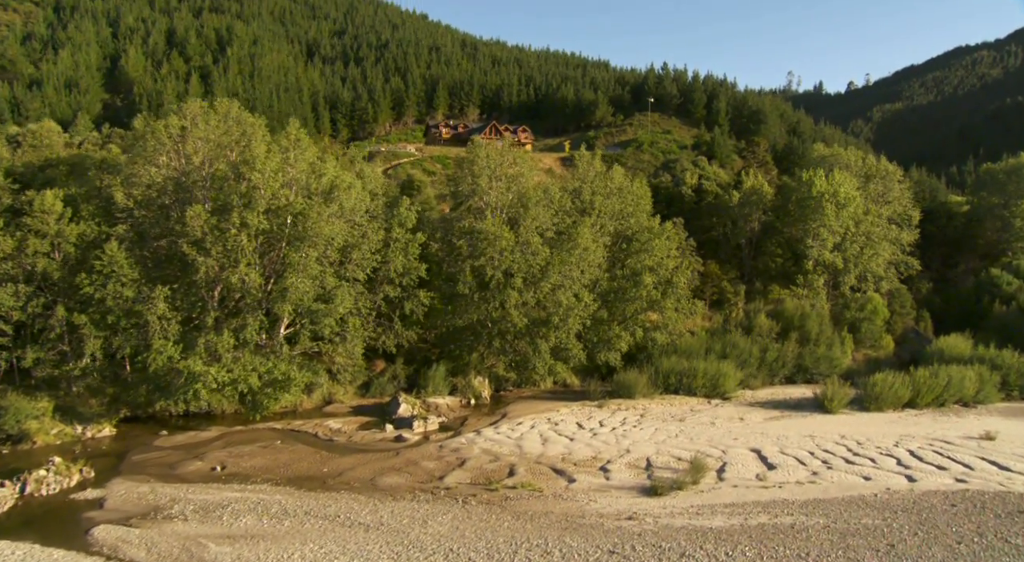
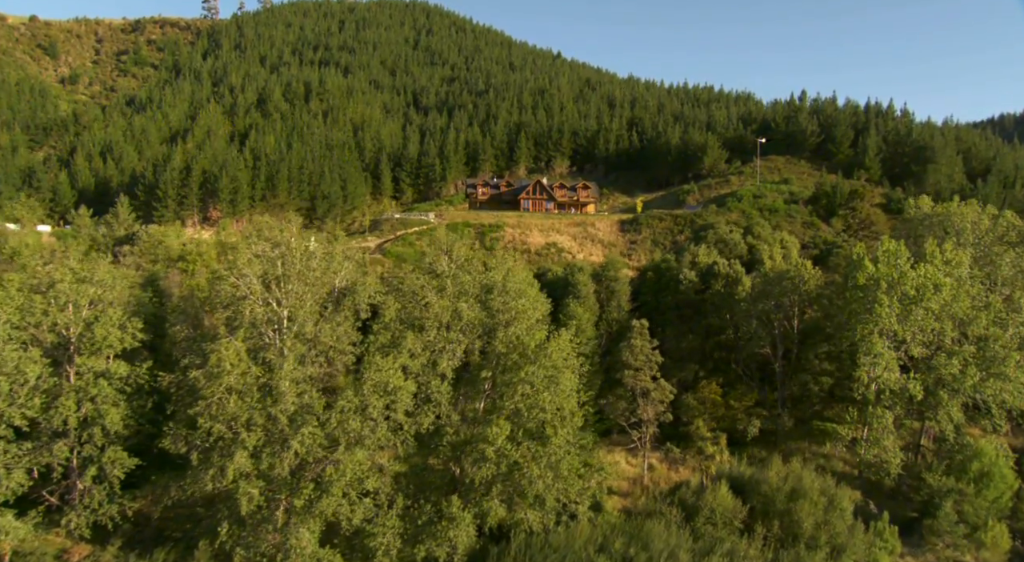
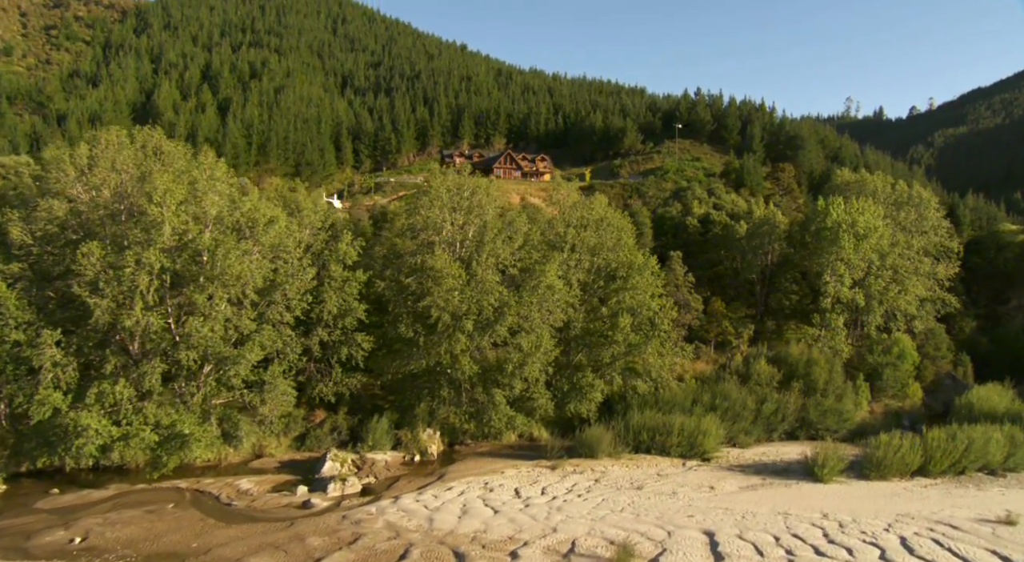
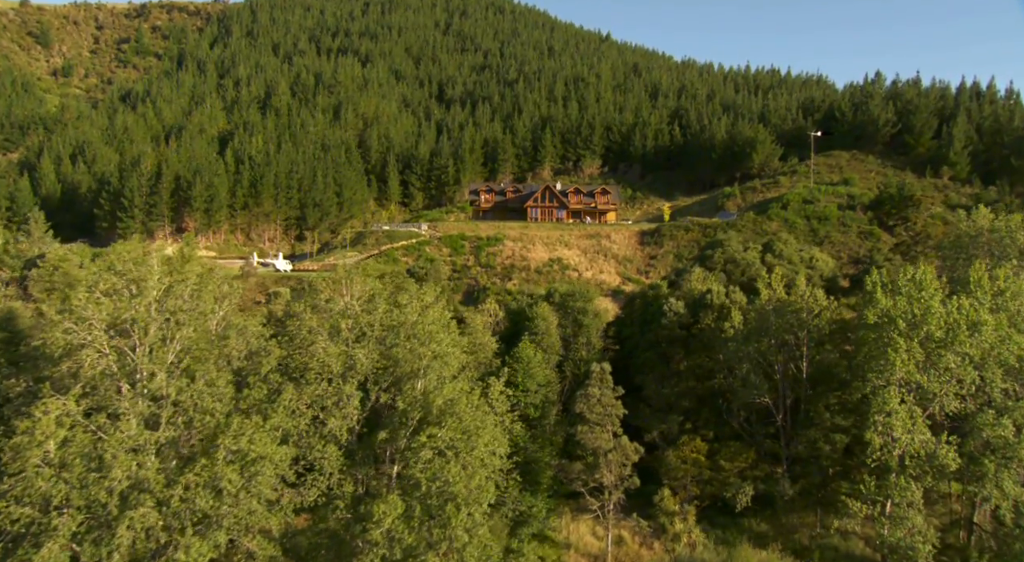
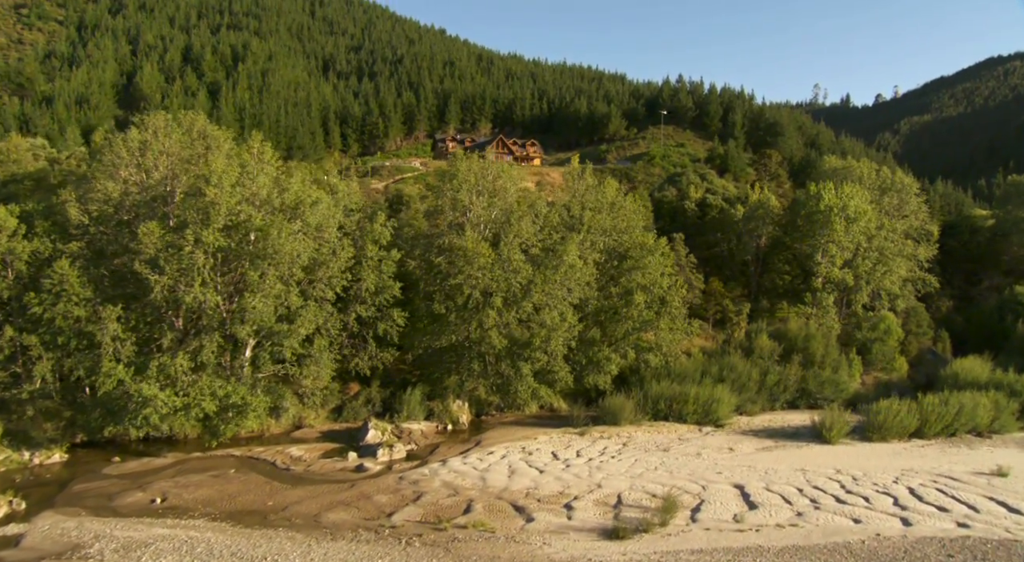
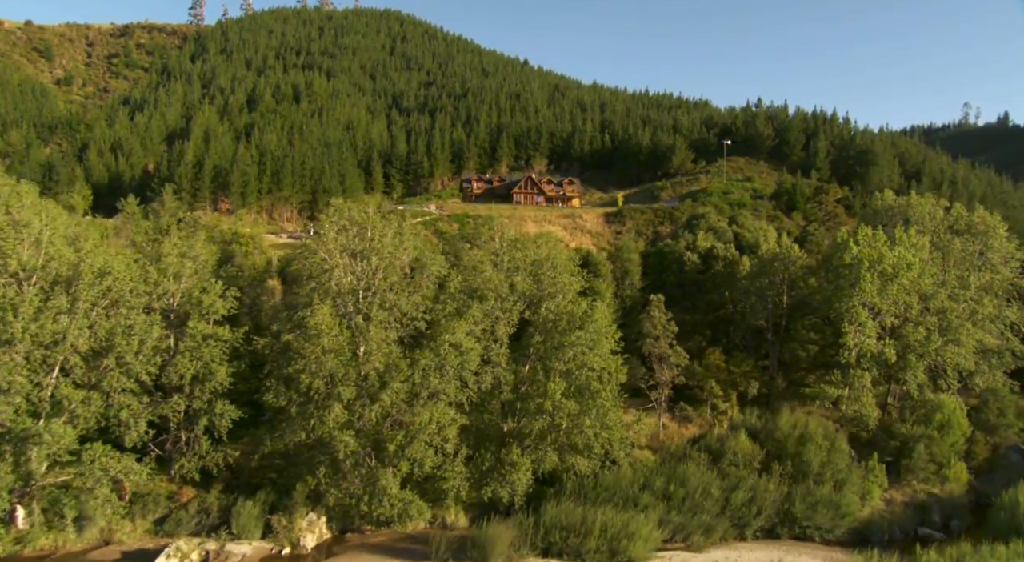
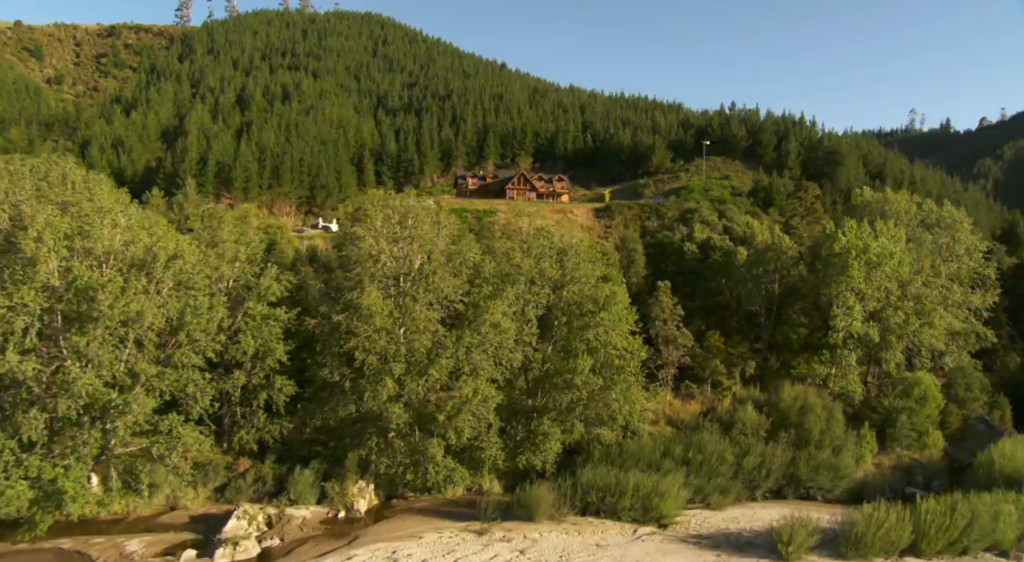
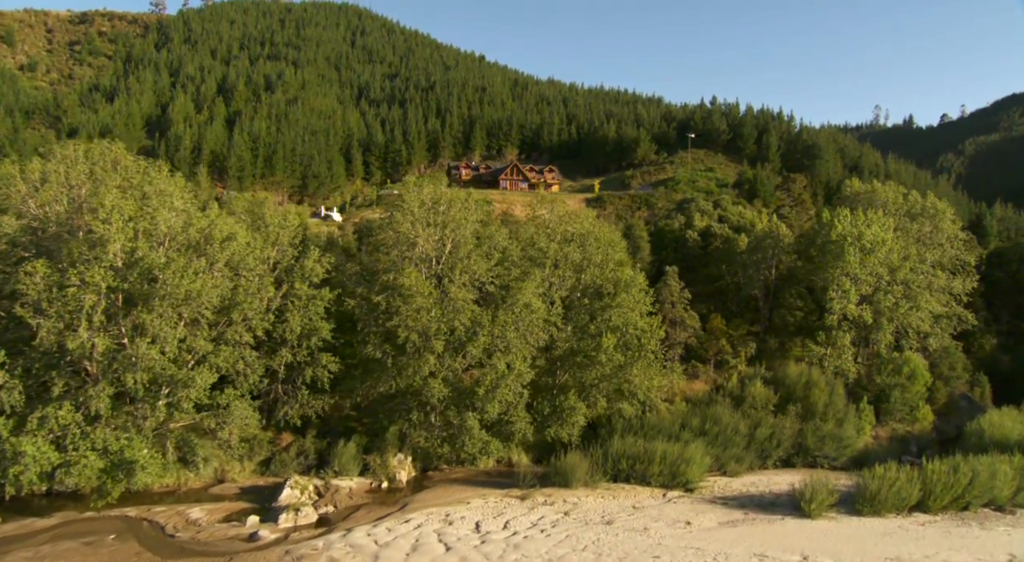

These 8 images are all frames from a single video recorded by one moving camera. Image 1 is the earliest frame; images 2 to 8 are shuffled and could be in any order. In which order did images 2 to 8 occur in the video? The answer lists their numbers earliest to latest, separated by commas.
5, 3, 8, 7, 6, 2, 4
